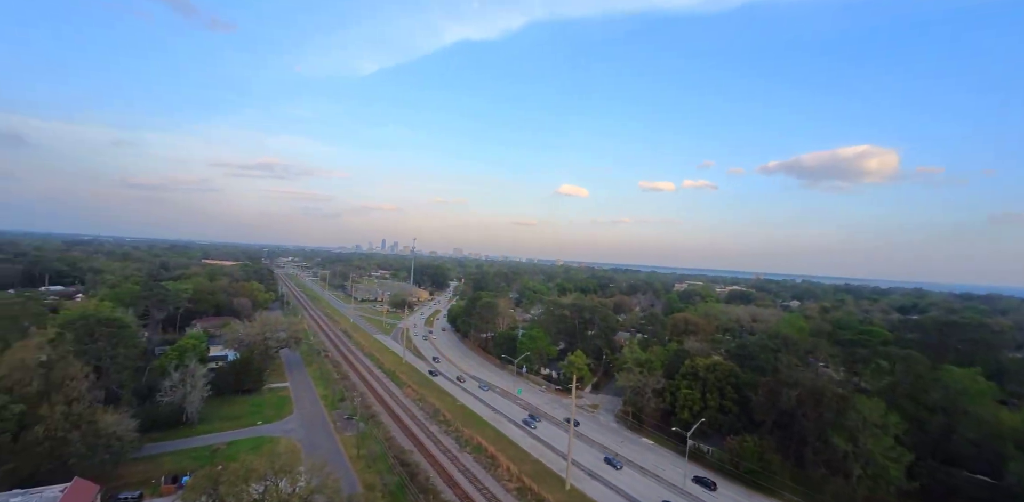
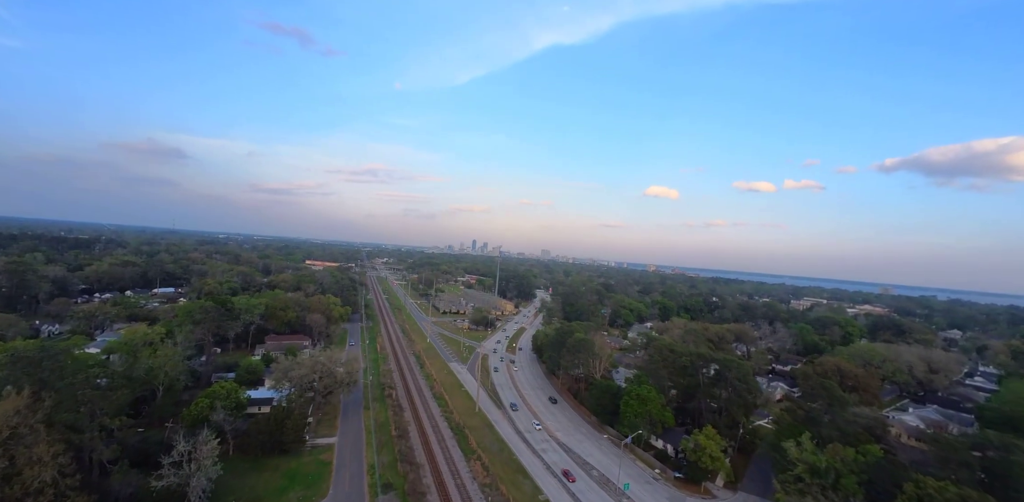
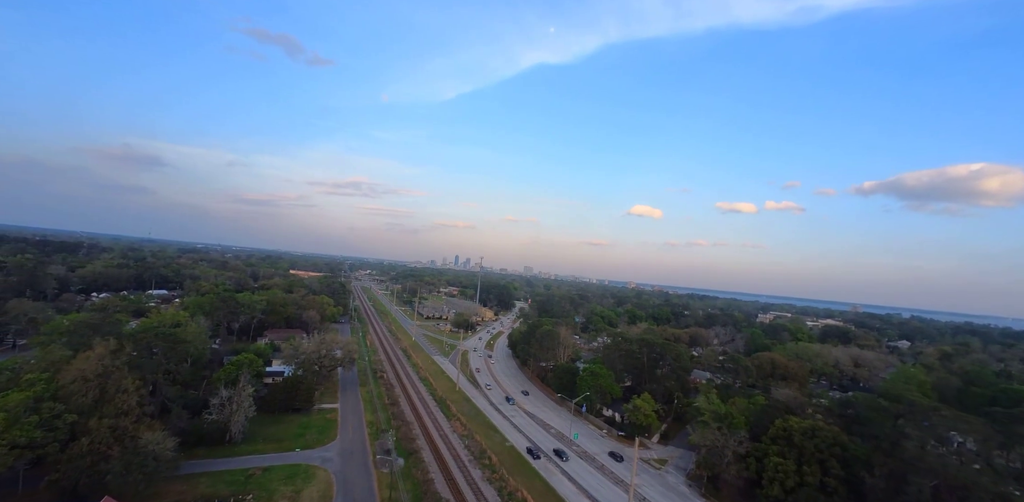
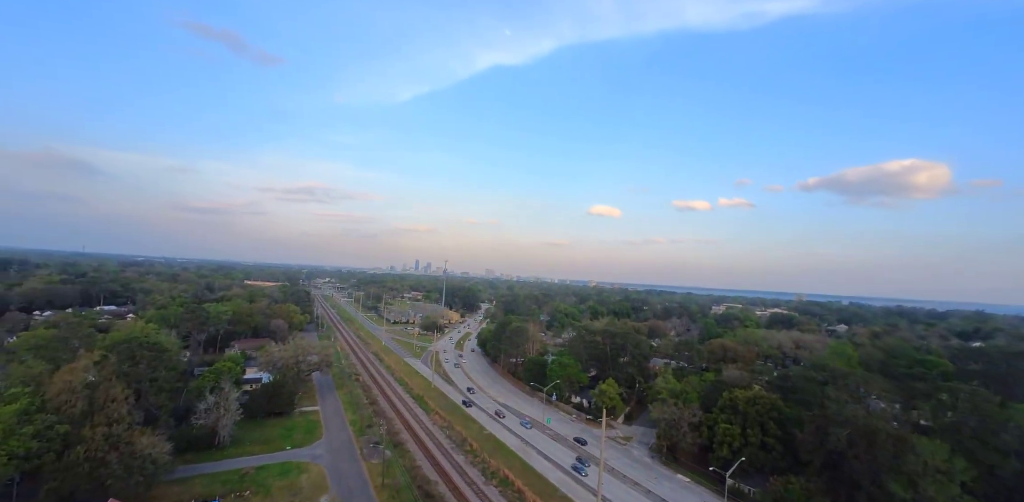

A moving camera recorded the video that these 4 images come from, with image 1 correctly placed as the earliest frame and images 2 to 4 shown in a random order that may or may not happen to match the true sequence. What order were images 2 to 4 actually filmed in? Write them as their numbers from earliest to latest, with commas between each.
4, 3, 2
